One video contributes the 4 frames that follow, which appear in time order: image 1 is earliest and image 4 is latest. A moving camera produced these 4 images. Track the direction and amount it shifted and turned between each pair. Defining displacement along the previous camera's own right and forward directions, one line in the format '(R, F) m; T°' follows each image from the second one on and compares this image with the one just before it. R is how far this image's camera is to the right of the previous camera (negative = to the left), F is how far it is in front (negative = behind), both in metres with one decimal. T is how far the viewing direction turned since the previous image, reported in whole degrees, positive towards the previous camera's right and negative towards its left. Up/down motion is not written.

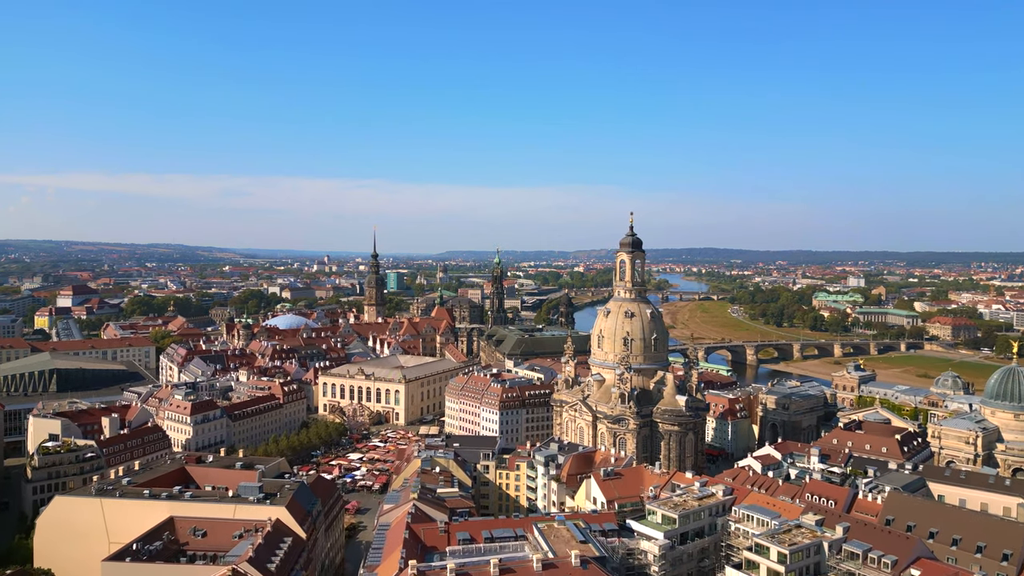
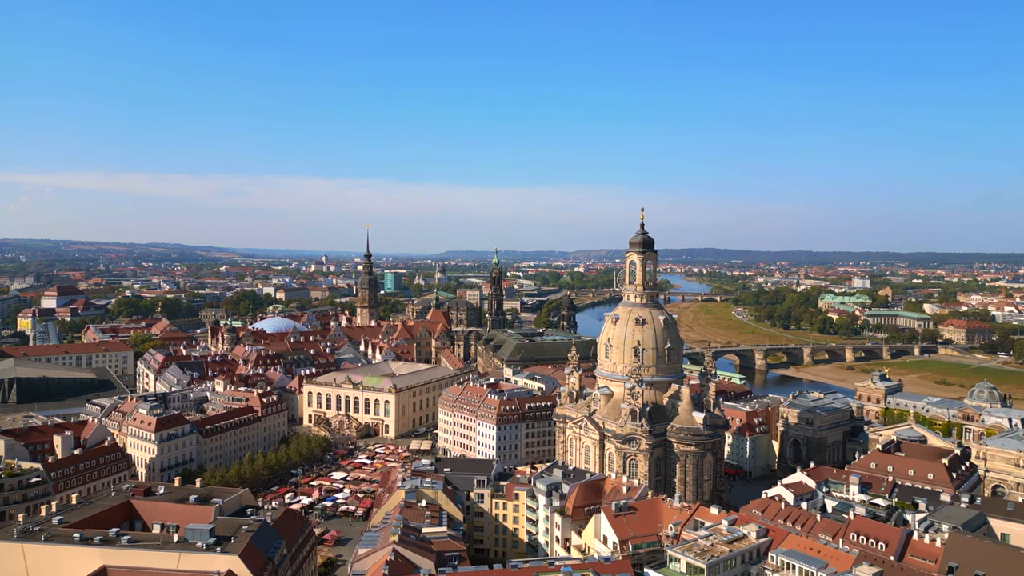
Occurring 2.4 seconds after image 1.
(+0.1, +4.2) m; 0°
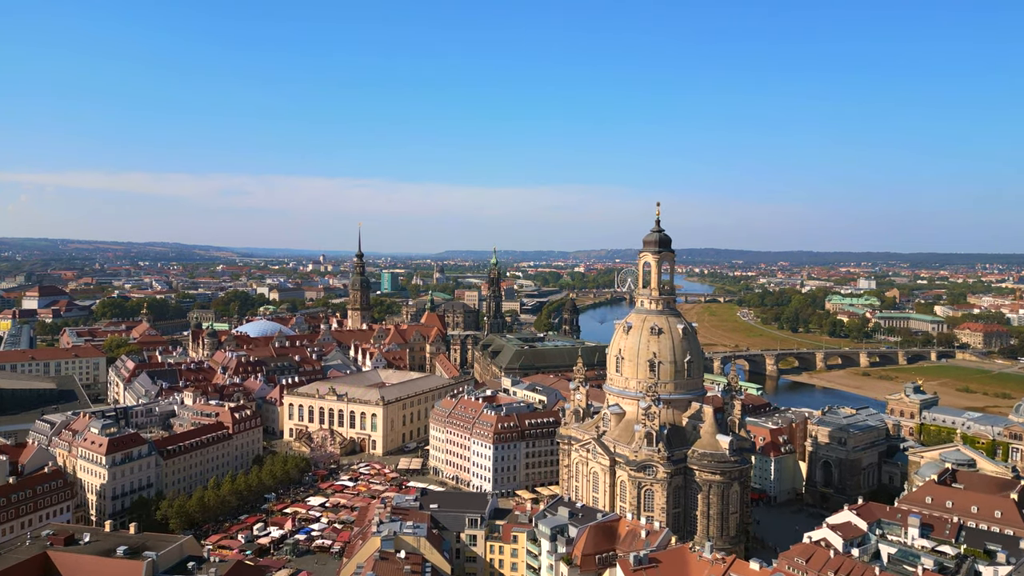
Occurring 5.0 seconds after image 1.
(+0.1, +4.6) m; 0°
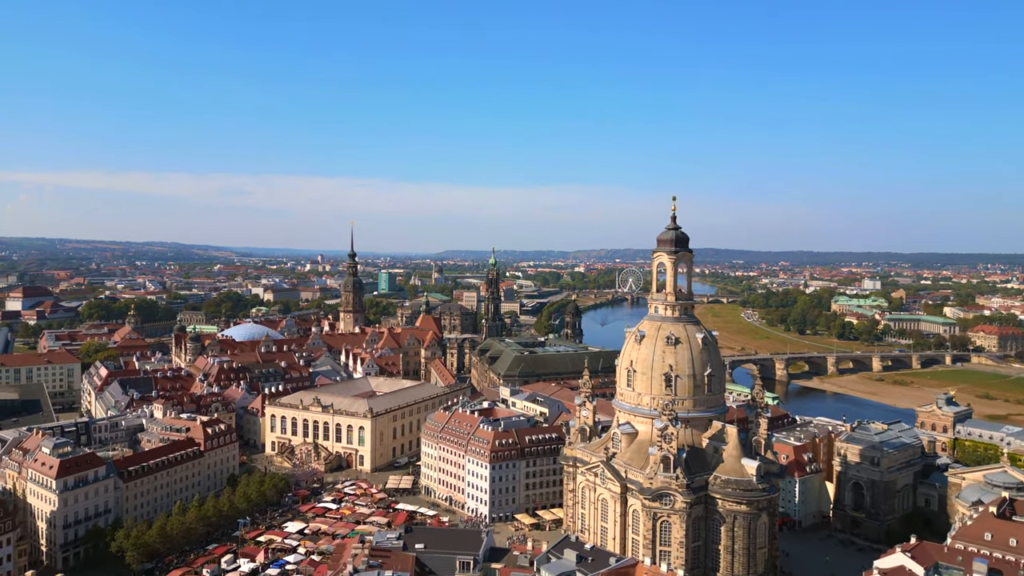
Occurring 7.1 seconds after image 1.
(0.0, +3.8) m; 0°
